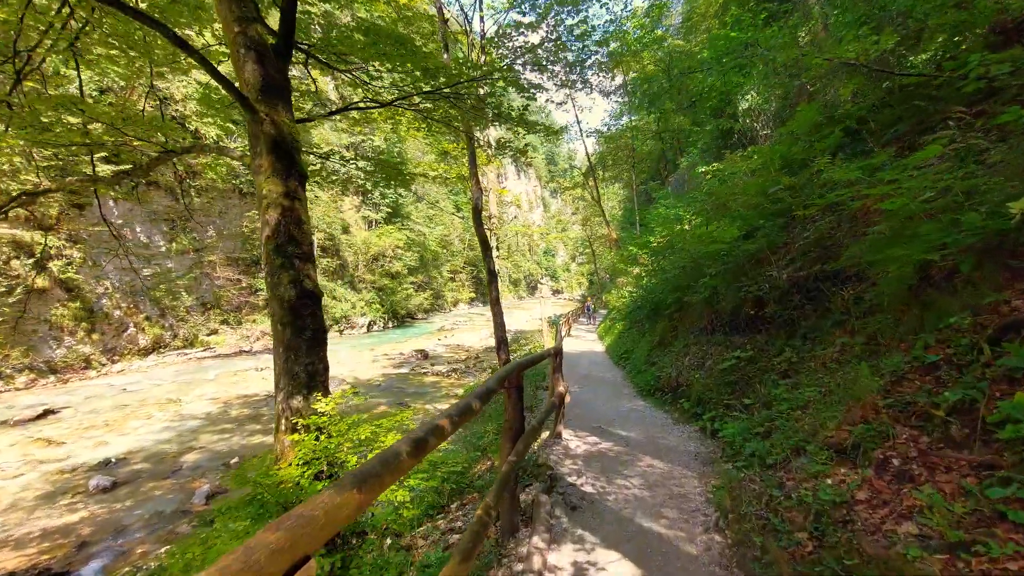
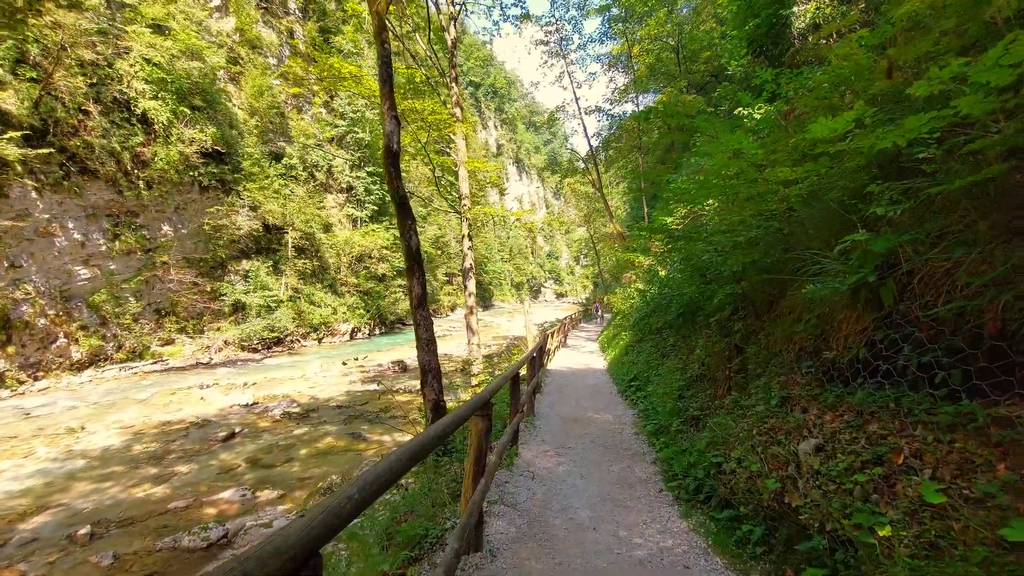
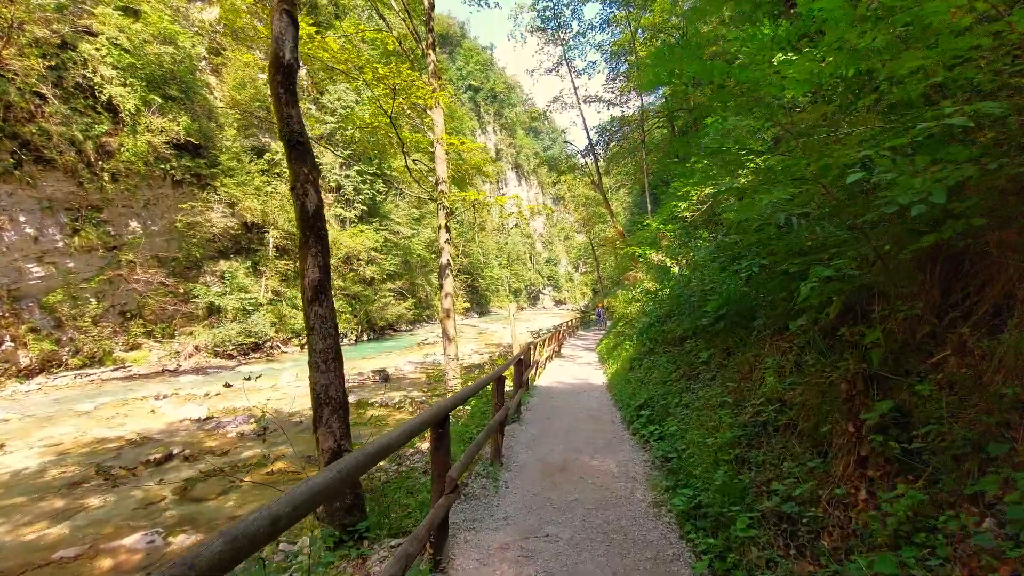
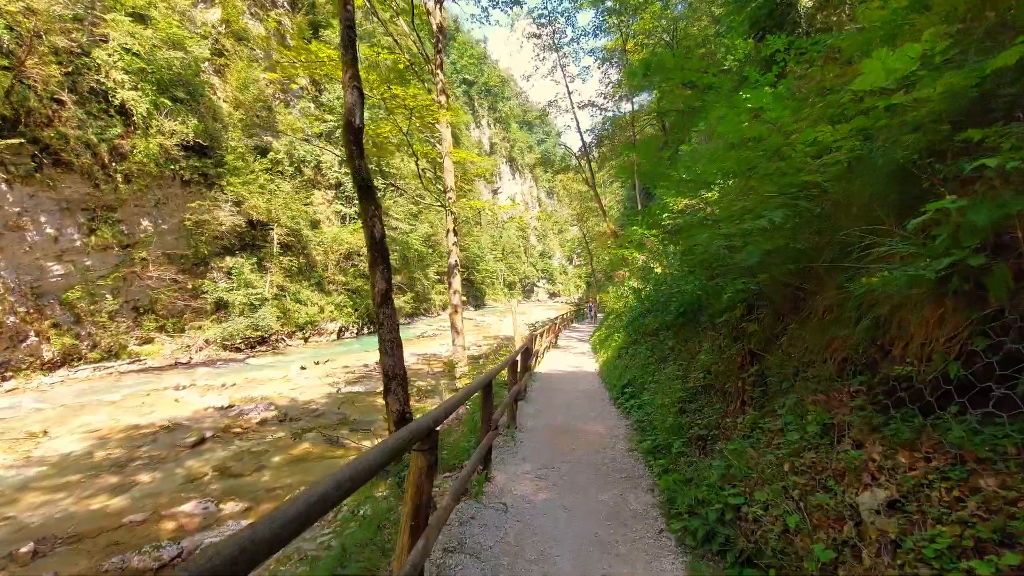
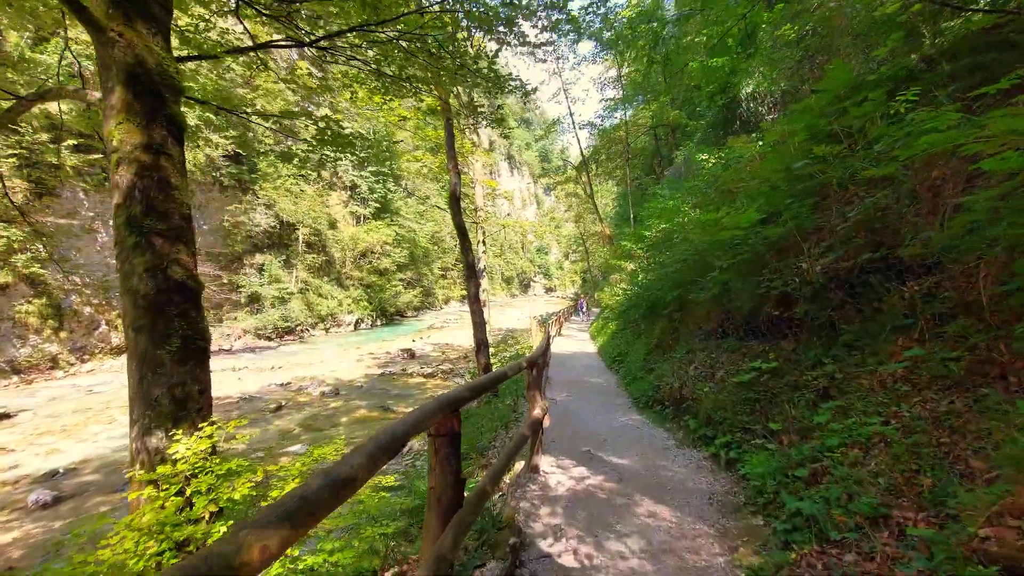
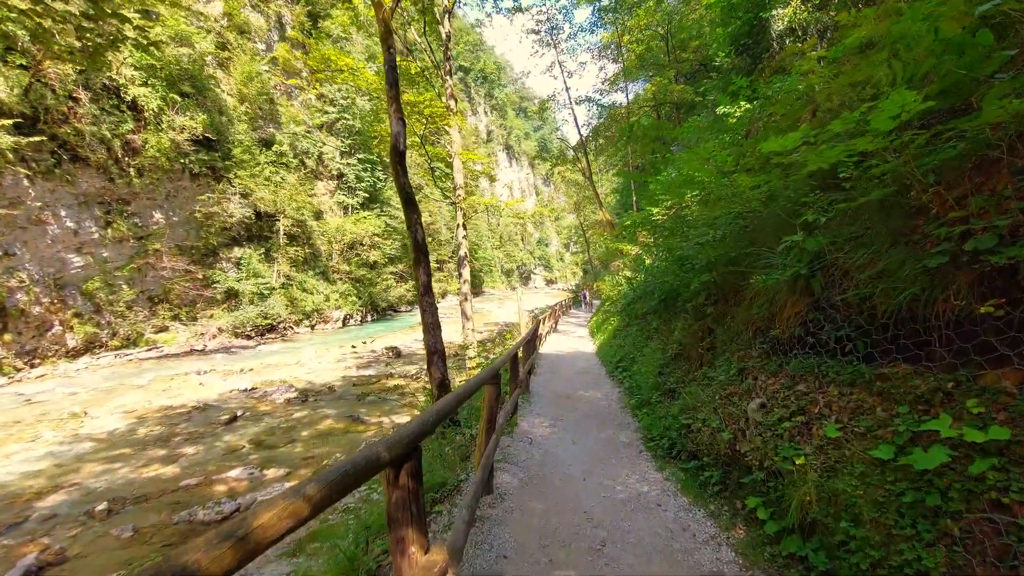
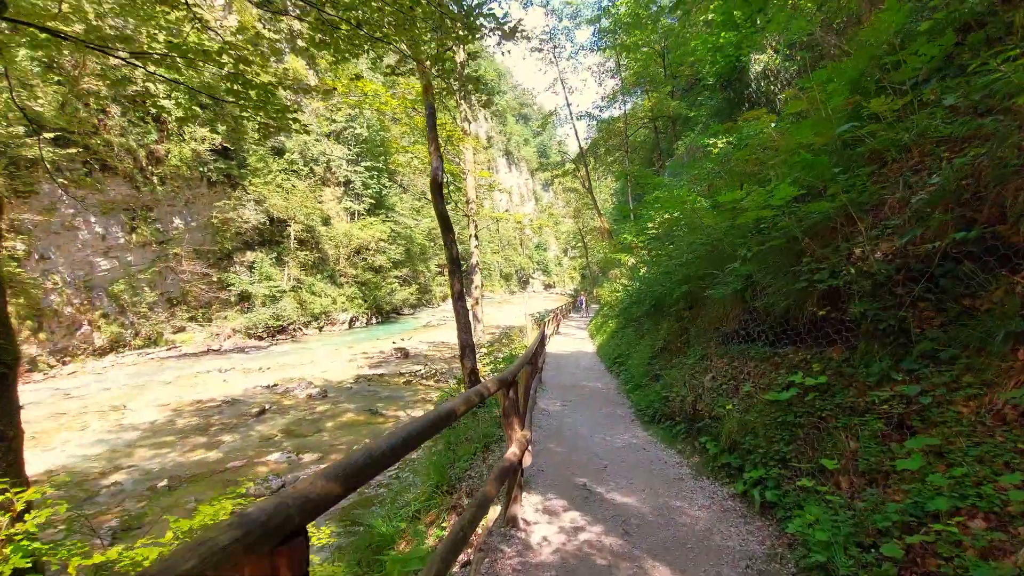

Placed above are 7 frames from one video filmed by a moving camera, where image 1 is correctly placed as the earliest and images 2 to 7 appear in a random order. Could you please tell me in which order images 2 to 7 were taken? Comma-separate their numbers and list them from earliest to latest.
5, 7, 6, 2, 4, 3
